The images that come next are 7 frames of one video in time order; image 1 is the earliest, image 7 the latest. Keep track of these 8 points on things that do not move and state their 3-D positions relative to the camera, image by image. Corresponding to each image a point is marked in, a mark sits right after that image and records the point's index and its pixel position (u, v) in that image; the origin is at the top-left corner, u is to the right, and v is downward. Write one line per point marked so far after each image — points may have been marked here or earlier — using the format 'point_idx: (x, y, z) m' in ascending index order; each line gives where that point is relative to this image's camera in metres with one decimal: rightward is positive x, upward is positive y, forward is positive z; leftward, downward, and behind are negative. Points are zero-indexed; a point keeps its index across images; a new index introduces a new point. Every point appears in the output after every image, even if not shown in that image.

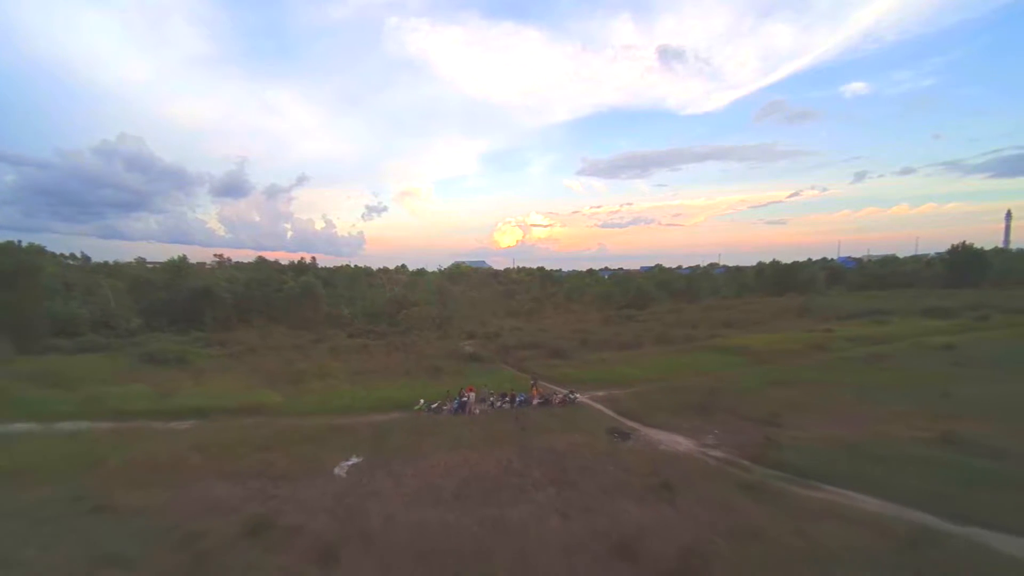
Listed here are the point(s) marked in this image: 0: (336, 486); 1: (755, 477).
0: (-4.0, -4.5, +13.9) m
1: (+5.8, -4.5, +14.4) m
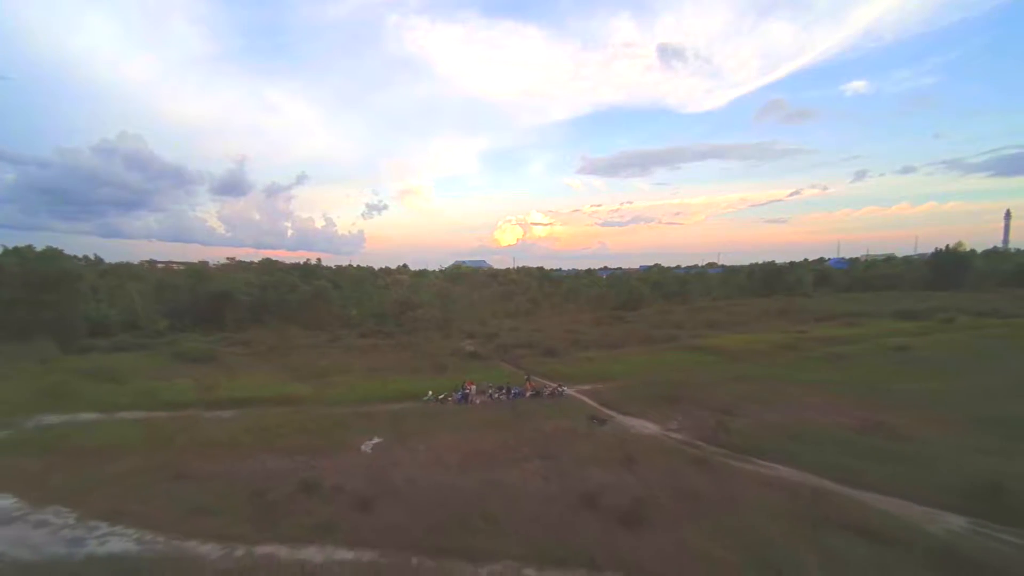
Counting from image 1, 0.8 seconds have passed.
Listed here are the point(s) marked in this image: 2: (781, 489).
0: (-4.2, -4.9, +17.3) m
1: (+5.6, -4.8, +17.8) m
2: (+6.5, -4.9, +14.7) m
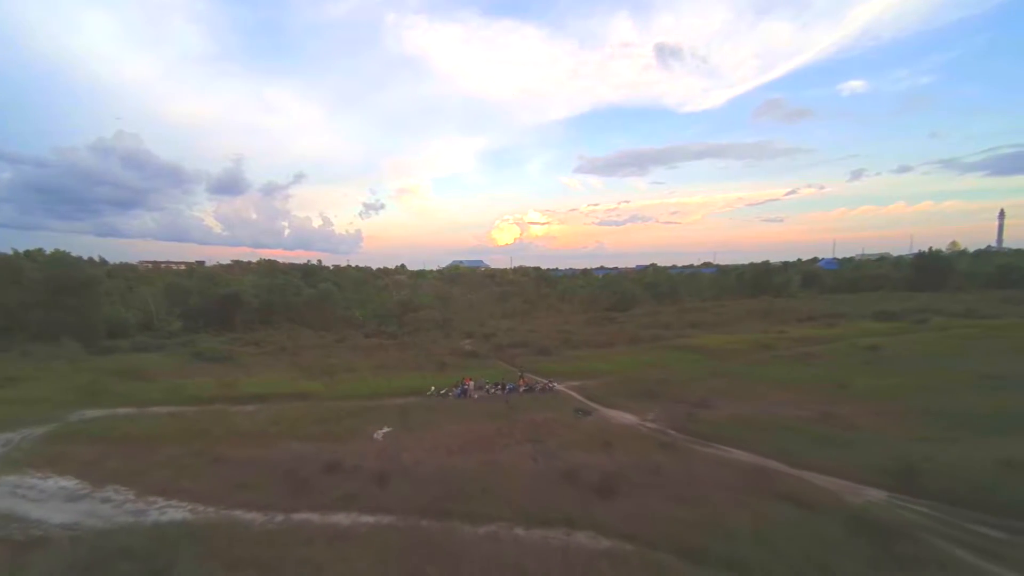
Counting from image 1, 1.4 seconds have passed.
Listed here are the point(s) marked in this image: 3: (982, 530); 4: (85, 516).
0: (-4.4, -5.1, +19.9) m
1: (+5.4, -5.1, +20.4) m
2: (+6.3, -5.1, +17.3) m
3: (+10.8, -5.6, +13.8) m
4: (-10.9, -5.8, +15.6) m
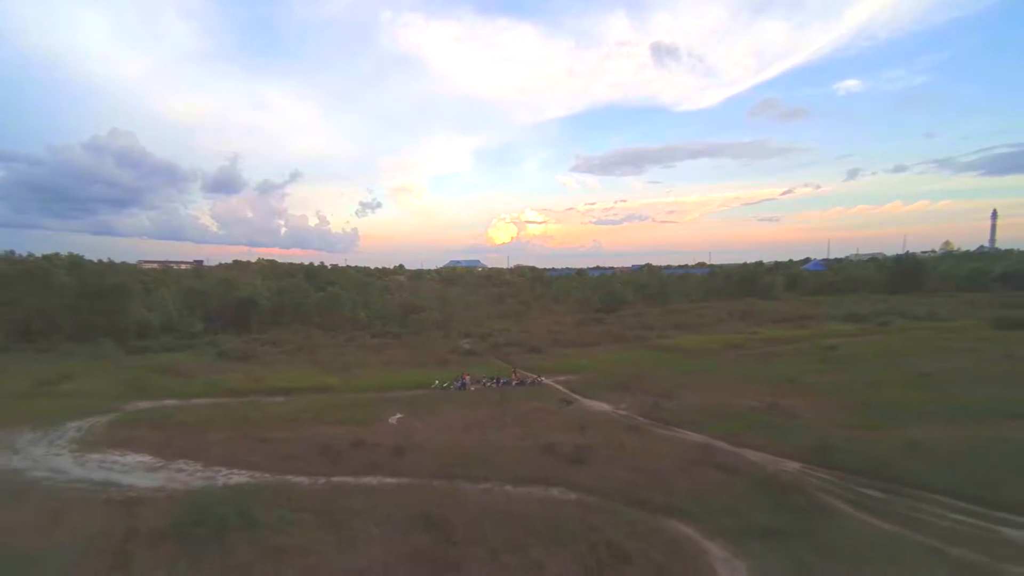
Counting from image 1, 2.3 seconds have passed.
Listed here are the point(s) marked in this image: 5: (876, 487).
0: (-4.7, -5.5, +24.0) m
1: (+5.1, -5.5, +24.6) m
2: (+6.0, -5.5, +21.5) m
3: (+10.5, -6.0, +18.0) m
4: (-11.2, -6.2, +19.7) m
5: (+11.0, -6.0, +18.4) m
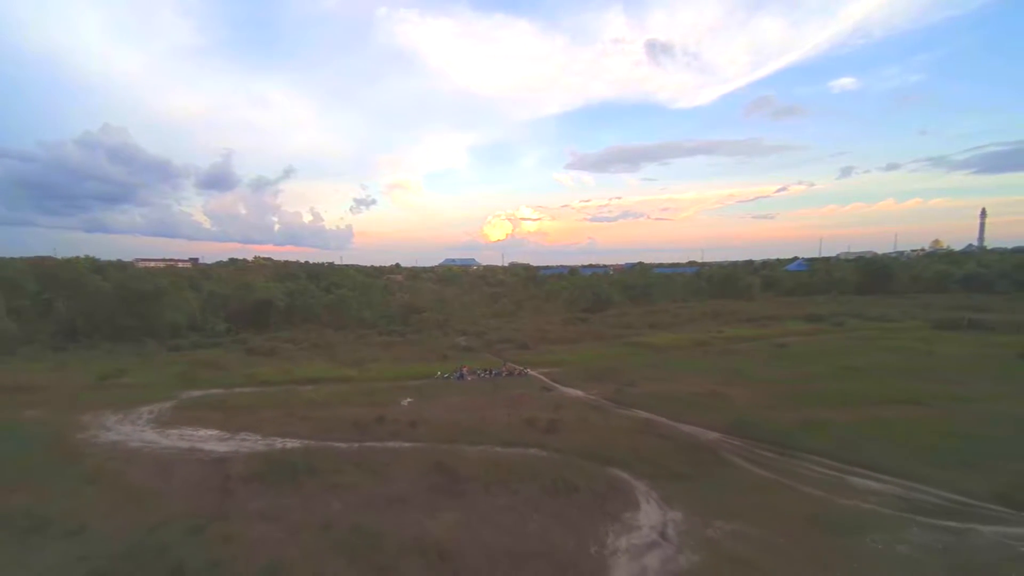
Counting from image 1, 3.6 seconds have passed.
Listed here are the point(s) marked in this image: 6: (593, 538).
0: (-5.2, -6.0, +30.0) m
1: (+4.6, -5.9, +30.7) m
2: (+5.5, -6.0, +27.6) m
3: (+10.0, -6.5, +24.1) m
4: (-11.7, -6.6, +25.7) m
5: (+10.5, -6.5, +24.5) m
6: (+2.2, -6.7, +16.3) m
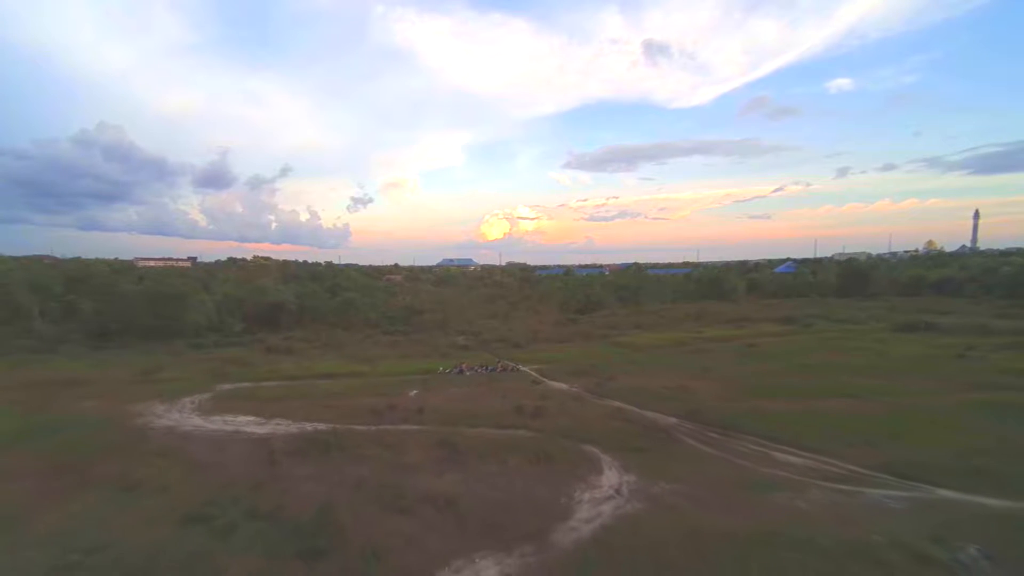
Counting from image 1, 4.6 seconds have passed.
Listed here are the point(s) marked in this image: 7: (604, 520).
0: (-5.7, -6.4, +34.9) m
1: (+4.1, -6.4, +35.6) m
2: (+5.1, -6.5, +32.5) m
3: (+9.6, -7.0, +29.1) m
4: (-12.1, -7.0, +30.5) m
5: (+10.1, -7.0, +29.5) m
6: (+1.8, -7.2, +21.2) m
7: (+2.9, -7.4, +19.4) m
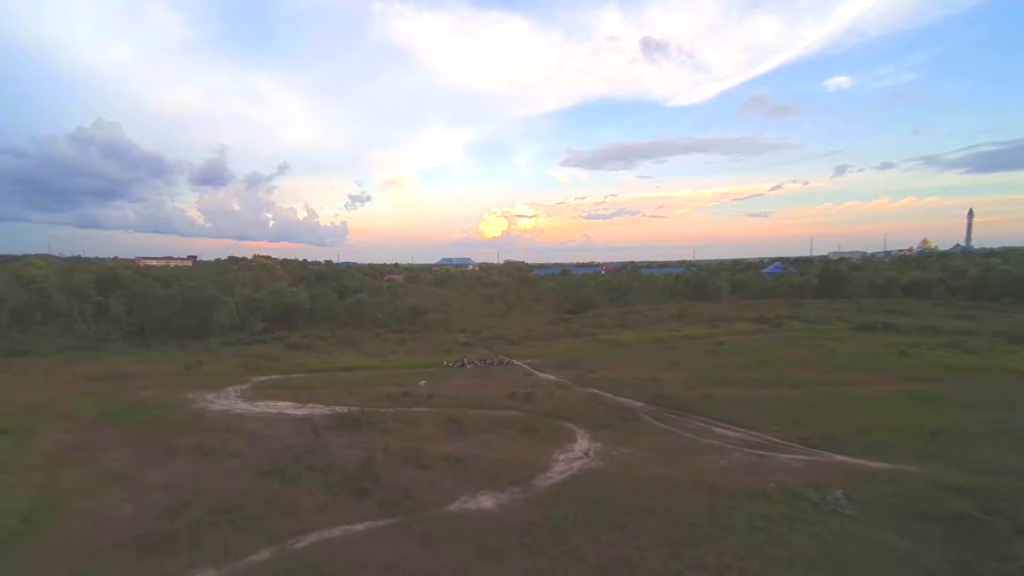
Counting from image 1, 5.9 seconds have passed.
0: (-6.0, -6.8, +41.3) m
1: (+3.8, -6.8, +42.1) m
2: (+4.8, -6.9, +39.0) m
3: (+9.3, -7.4, +35.6) m
4: (-12.5, -7.5, +36.9) m
5: (+9.8, -7.4, +36.0) m
6: (+1.5, -7.7, +27.7) m
7: (+2.6, -7.9, +25.8) m
